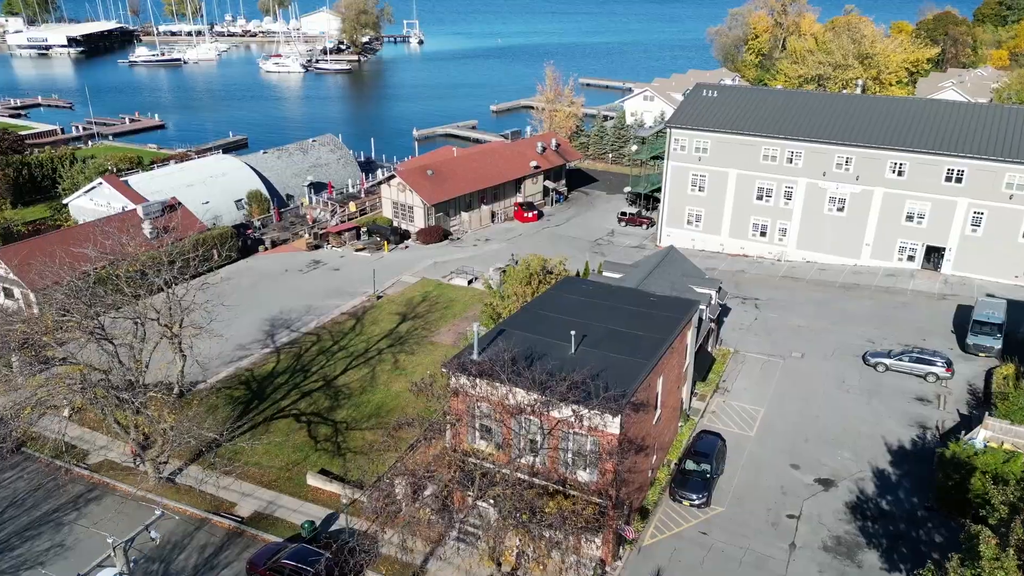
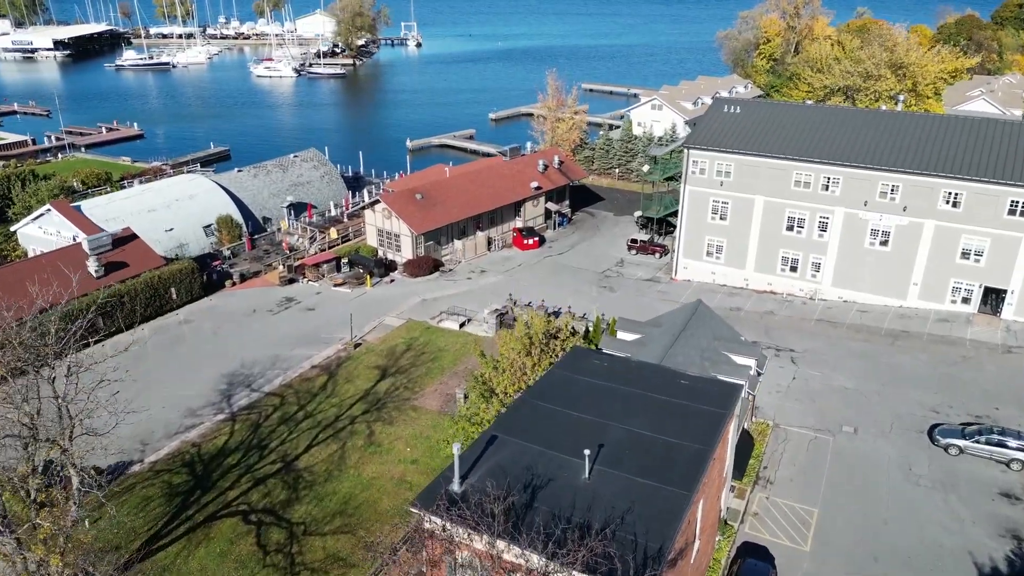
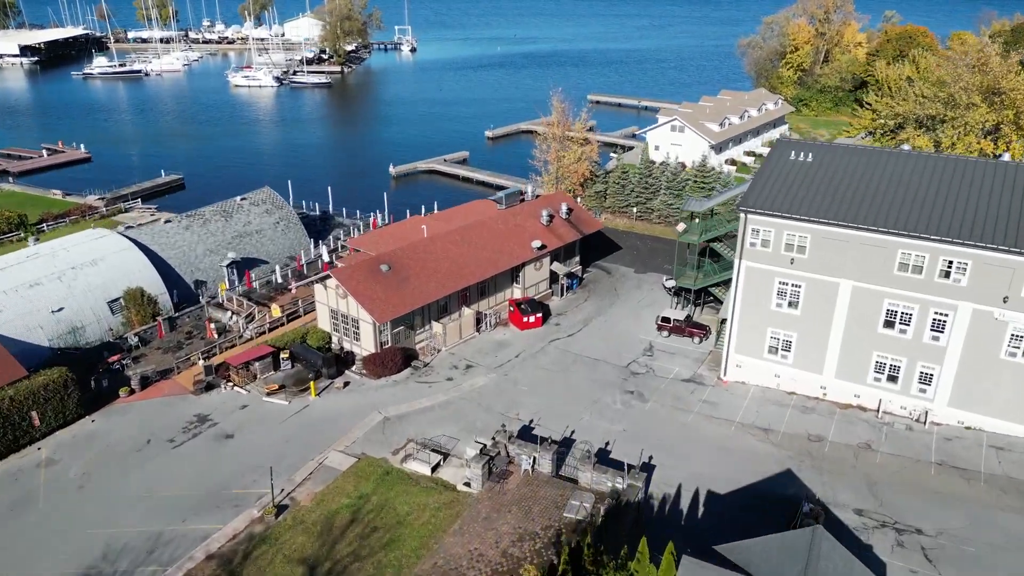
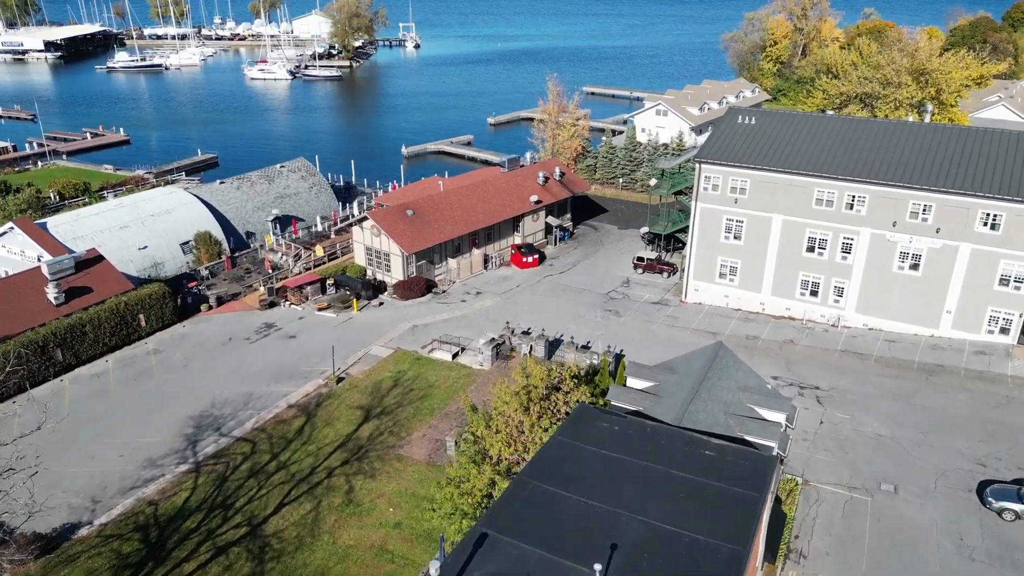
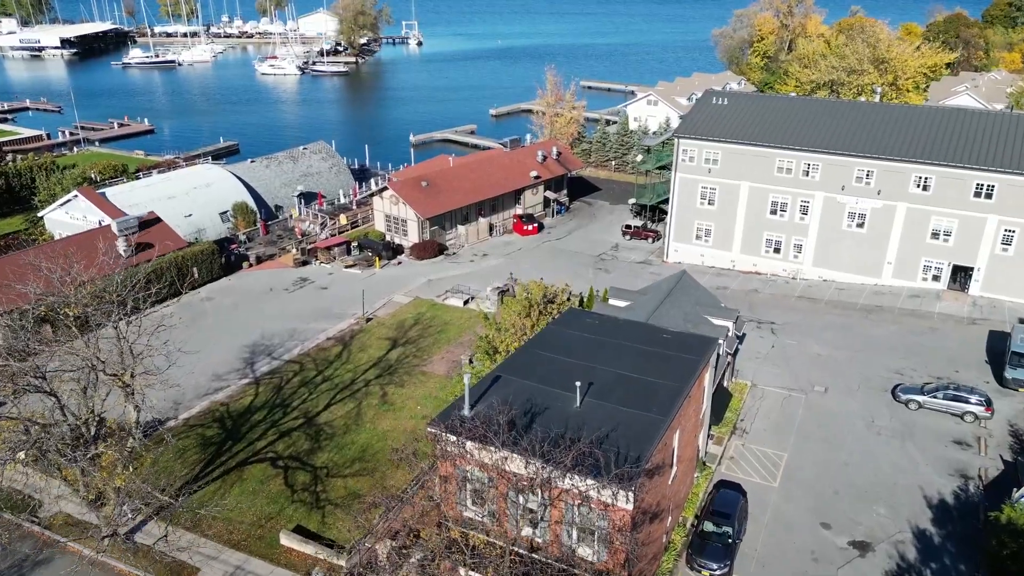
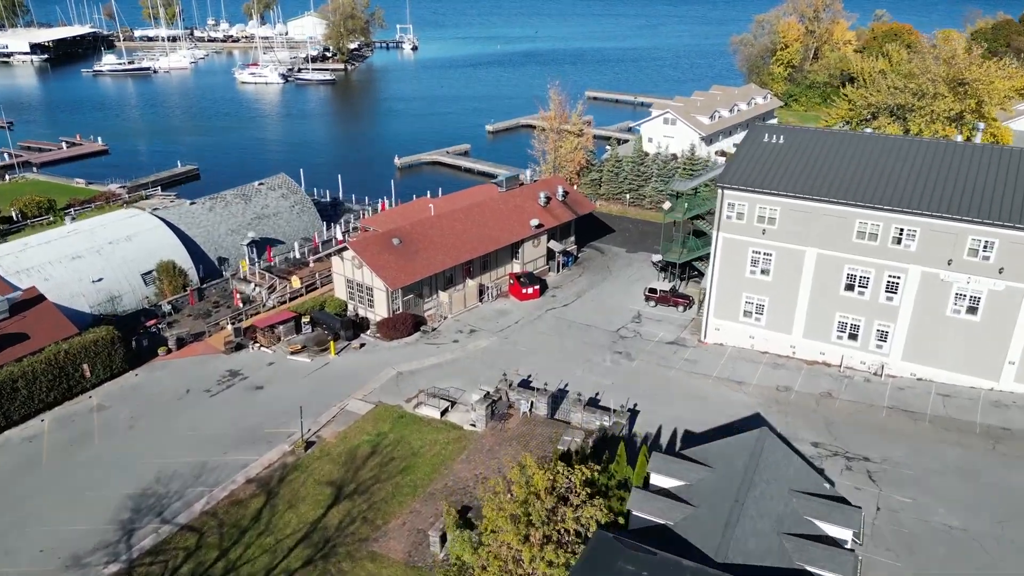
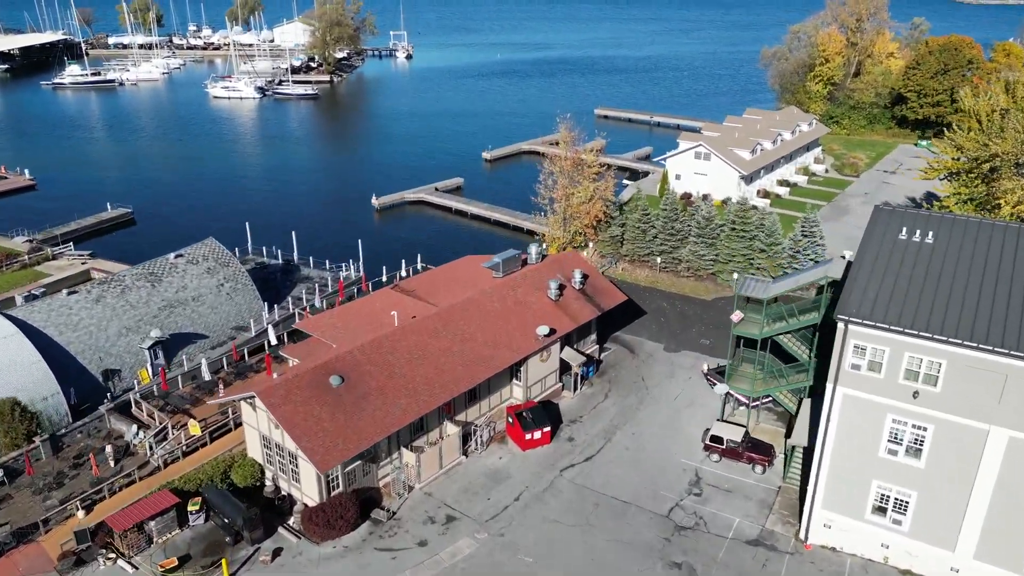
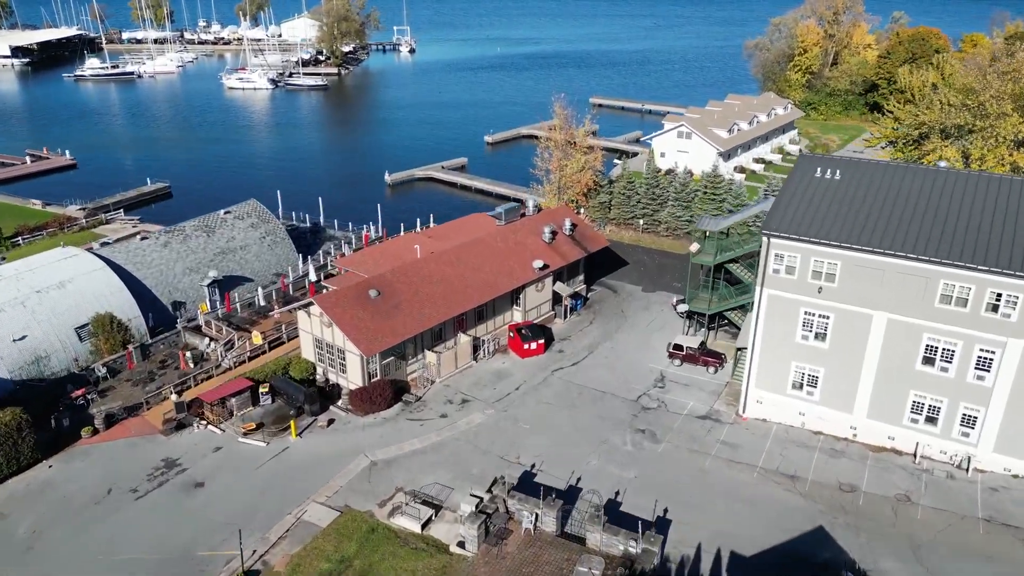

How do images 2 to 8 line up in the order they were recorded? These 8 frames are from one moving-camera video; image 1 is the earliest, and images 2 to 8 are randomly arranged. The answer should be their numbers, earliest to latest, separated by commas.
5, 2, 4, 6, 3, 8, 7
